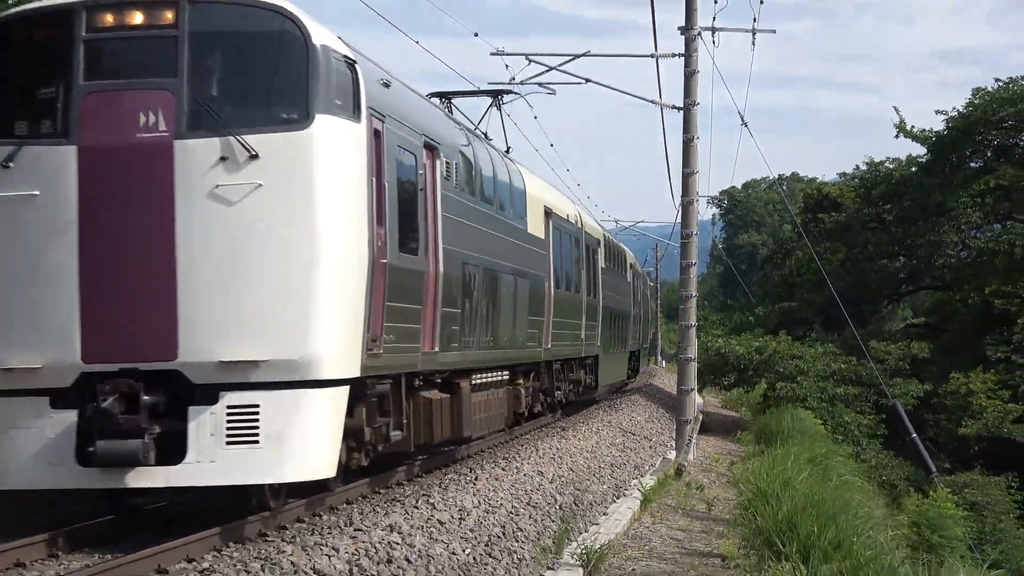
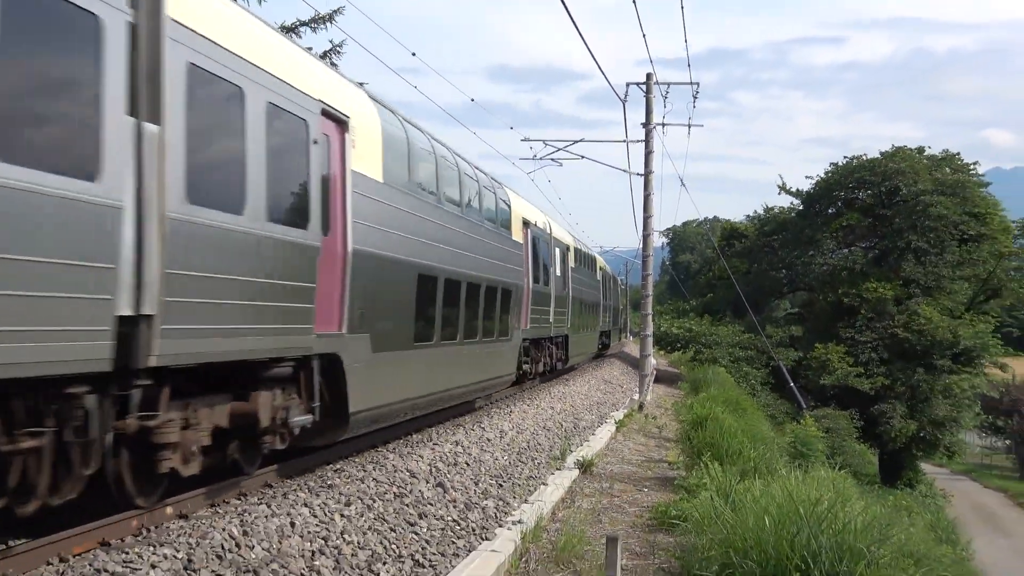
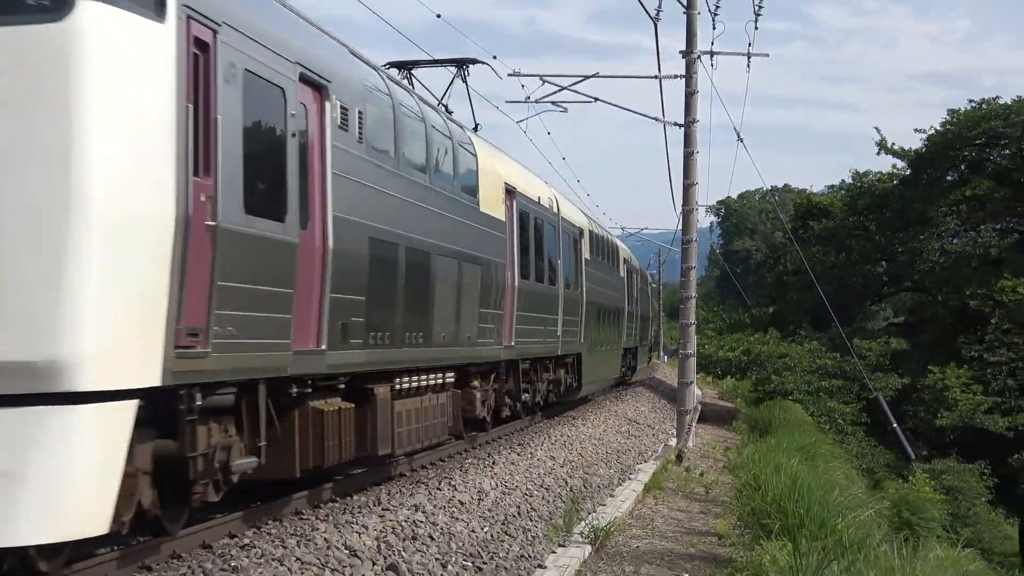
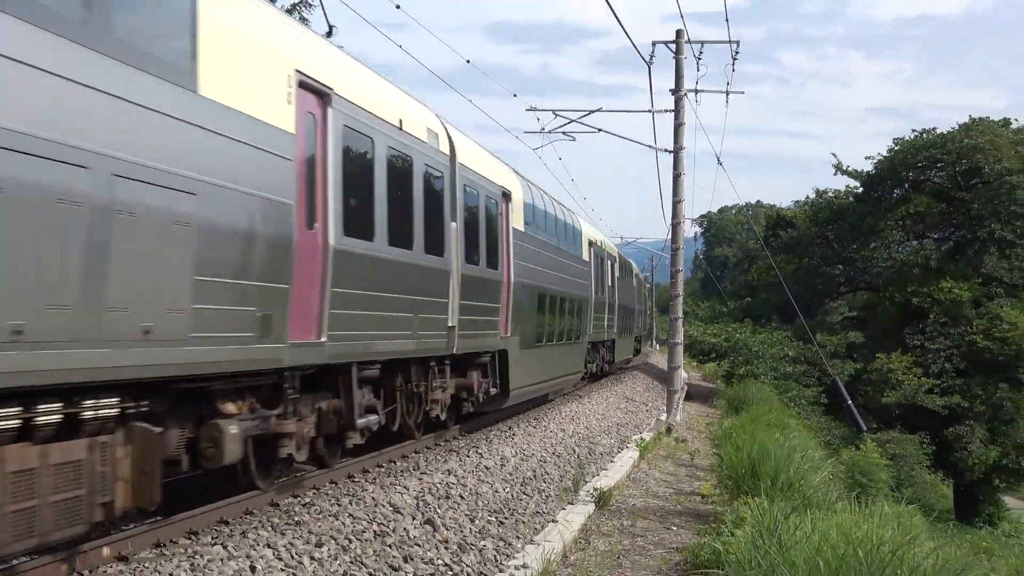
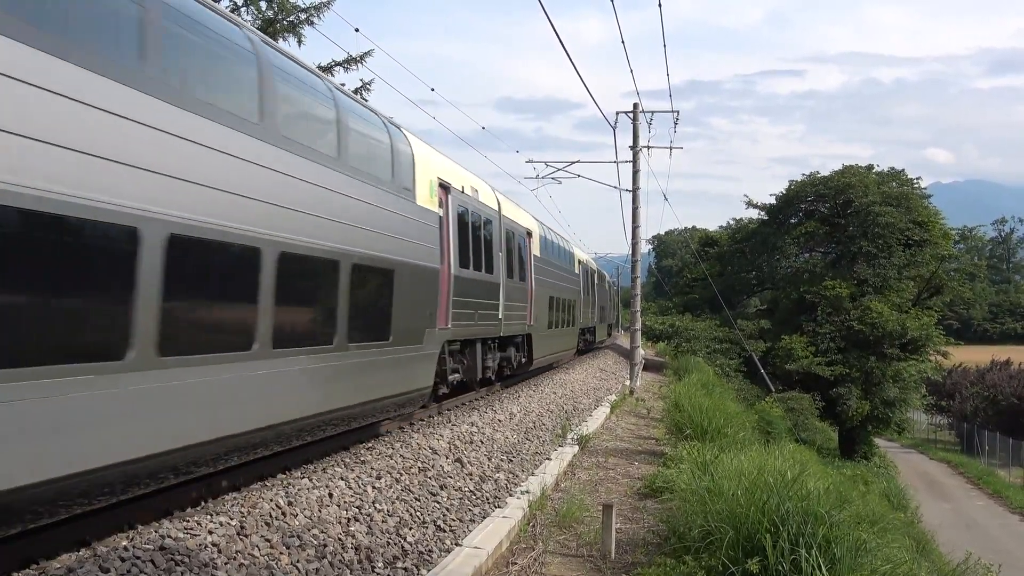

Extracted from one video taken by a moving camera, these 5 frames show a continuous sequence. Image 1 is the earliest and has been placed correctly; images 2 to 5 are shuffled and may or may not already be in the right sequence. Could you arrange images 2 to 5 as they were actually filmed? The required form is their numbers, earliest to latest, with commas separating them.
3, 4, 2, 5
